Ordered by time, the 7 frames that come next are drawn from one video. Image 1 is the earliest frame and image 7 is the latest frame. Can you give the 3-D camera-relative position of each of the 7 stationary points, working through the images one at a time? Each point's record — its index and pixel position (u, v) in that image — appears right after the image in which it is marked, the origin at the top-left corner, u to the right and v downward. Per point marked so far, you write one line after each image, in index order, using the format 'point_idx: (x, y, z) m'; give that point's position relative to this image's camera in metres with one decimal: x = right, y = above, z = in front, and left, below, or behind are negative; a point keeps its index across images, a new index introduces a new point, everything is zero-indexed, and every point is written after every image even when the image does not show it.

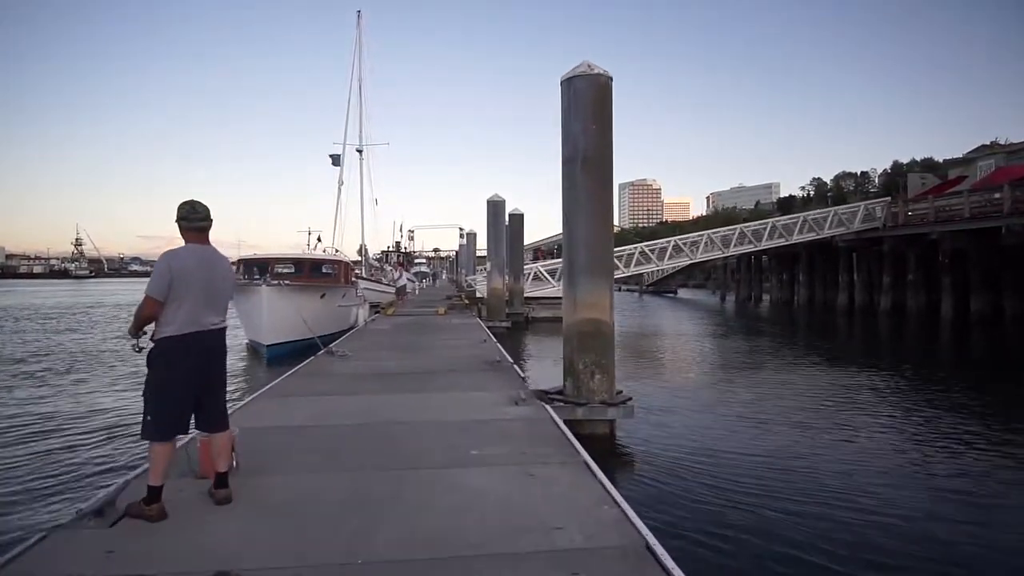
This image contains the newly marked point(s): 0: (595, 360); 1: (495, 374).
0: (+1.0, -0.9, +8.3) m
1: (-0.2, -1.2, +9.6) m
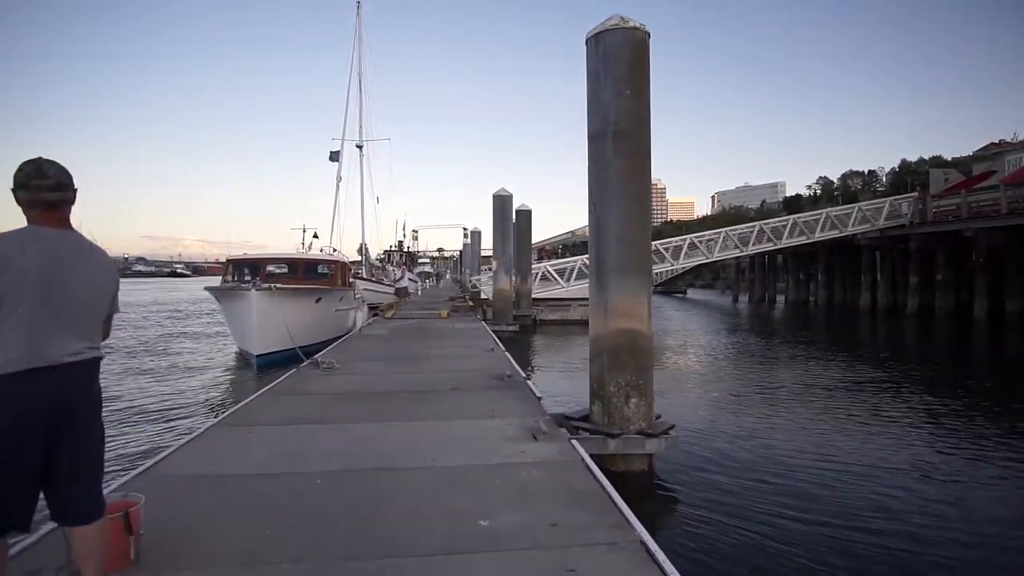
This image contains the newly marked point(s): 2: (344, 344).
0: (+1.2, -0.9, +6.7) m
1: (-0.1, -1.3, +8.1) m
2: (-3.5, -1.2, +13.8) m
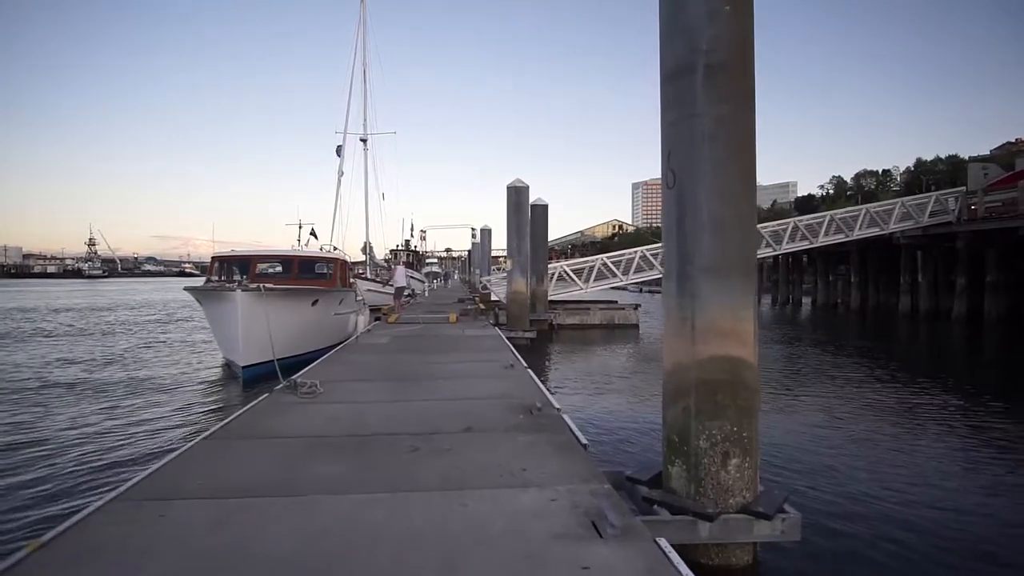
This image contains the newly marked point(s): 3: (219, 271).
0: (+1.5, -1.0, +4.6) m
1: (+0.2, -1.3, +5.9) m
2: (-3.1, -1.2, +11.7) m
3: (-7.7, +0.4, +17.6) m
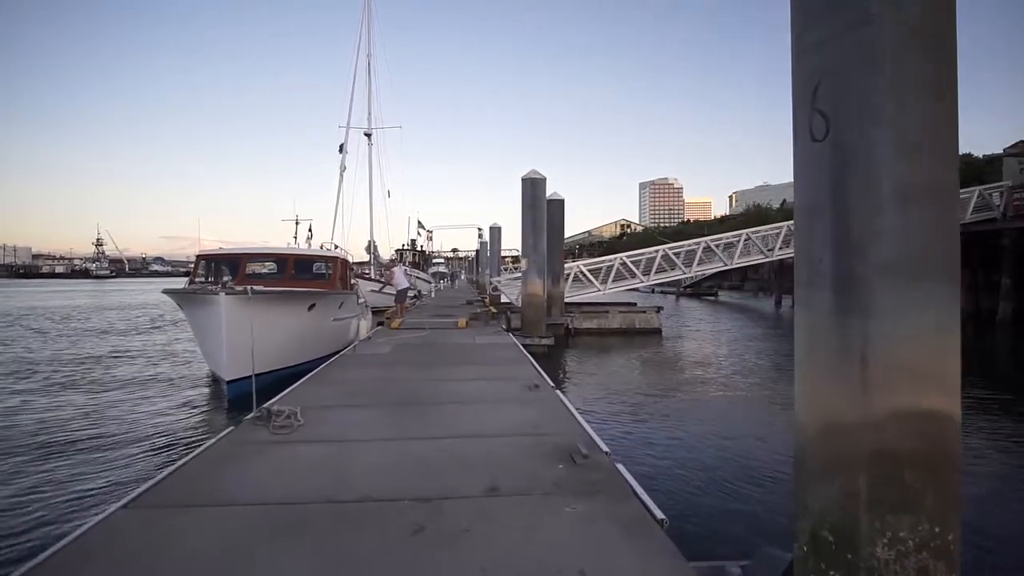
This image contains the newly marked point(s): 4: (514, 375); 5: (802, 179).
0: (+1.7, -1.0, +2.8) m
1: (+0.5, -1.4, +4.2) m
2: (-2.8, -1.3, +10.0) m
3: (-7.3, +0.4, +15.9) m
4: (0.0, -1.3, +9.7) m
5: (+1.4, +0.5, +3.1) m
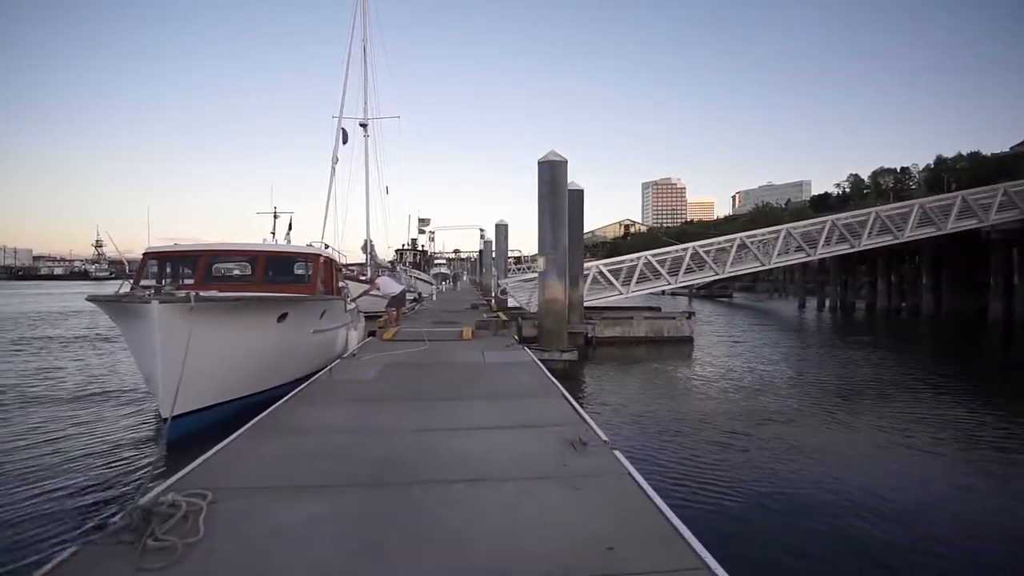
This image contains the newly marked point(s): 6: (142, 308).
0: (+2.0, -1.1, 0.0) m
1: (+0.8, -1.5, +1.4) m
2: (-2.5, -1.4, +7.2) m
3: (-7.0, +0.3, +13.2) m
4: (+0.3, -1.3, +6.9) m
5: (+1.7, +0.4, +0.4) m
6: (-4.8, -0.3, +8.8) m
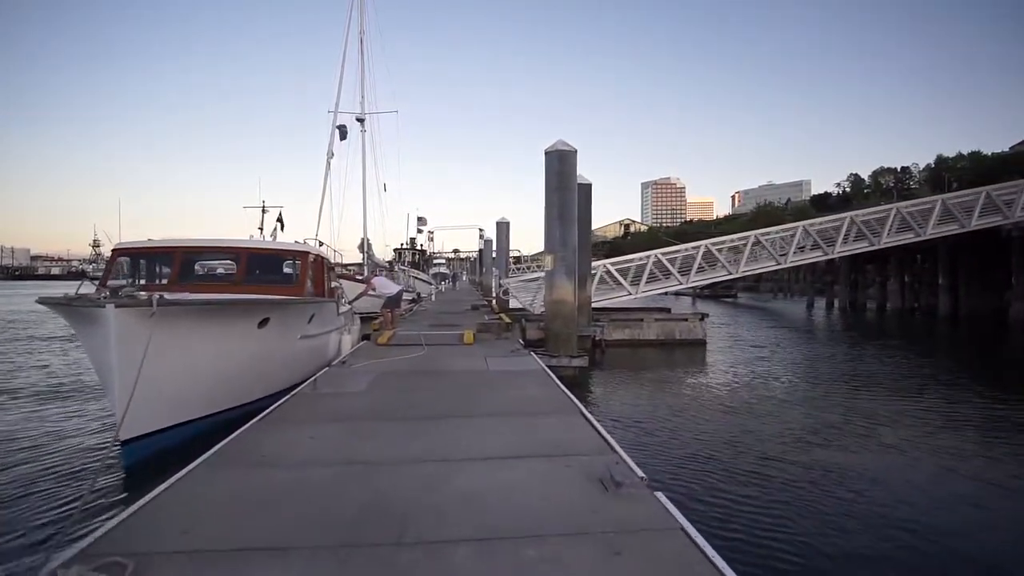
0: (+2.2, -1.1, -1.1) m
1: (+0.9, -1.5, +0.3) m
2: (-2.3, -1.4, +6.1) m
3: (-6.9, +0.3, +12.0) m
4: (+0.5, -1.3, +5.8) m
5: (+1.8, +0.4, -0.8) m
6: (-4.7, -0.3, +7.7) m
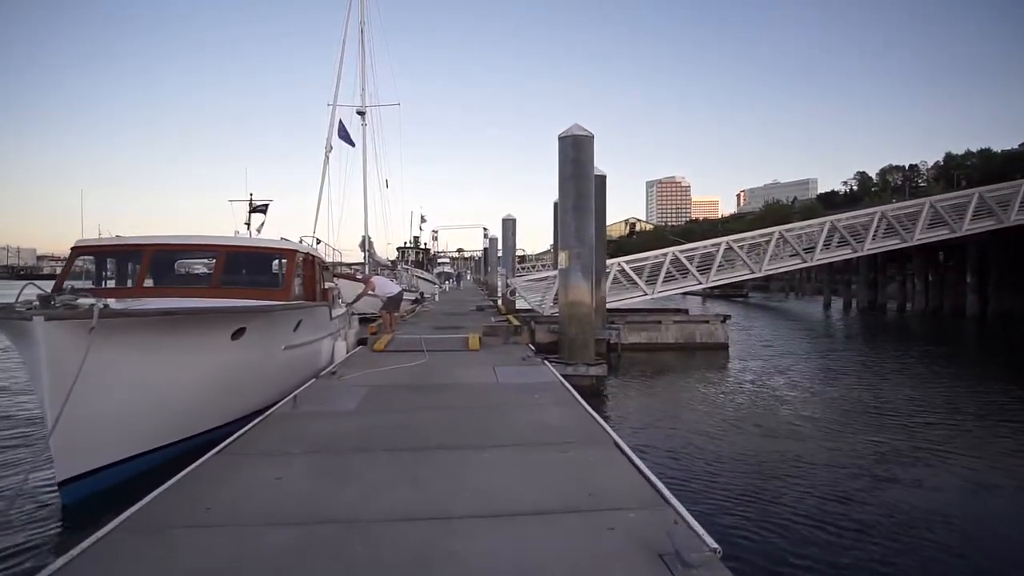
0: (+2.3, -1.1, -2.4) m
1: (+1.0, -1.5, -1.0) m
2: (-2.2, -1.4, +4.8) m
3: (-6.7, +0.3, +10.8) m
4: (+0.6, -1.4, +4.4) m
5: (+1.9, +0.4, -2.1) m
6: (-4.6, -0.3, +6.4) m
